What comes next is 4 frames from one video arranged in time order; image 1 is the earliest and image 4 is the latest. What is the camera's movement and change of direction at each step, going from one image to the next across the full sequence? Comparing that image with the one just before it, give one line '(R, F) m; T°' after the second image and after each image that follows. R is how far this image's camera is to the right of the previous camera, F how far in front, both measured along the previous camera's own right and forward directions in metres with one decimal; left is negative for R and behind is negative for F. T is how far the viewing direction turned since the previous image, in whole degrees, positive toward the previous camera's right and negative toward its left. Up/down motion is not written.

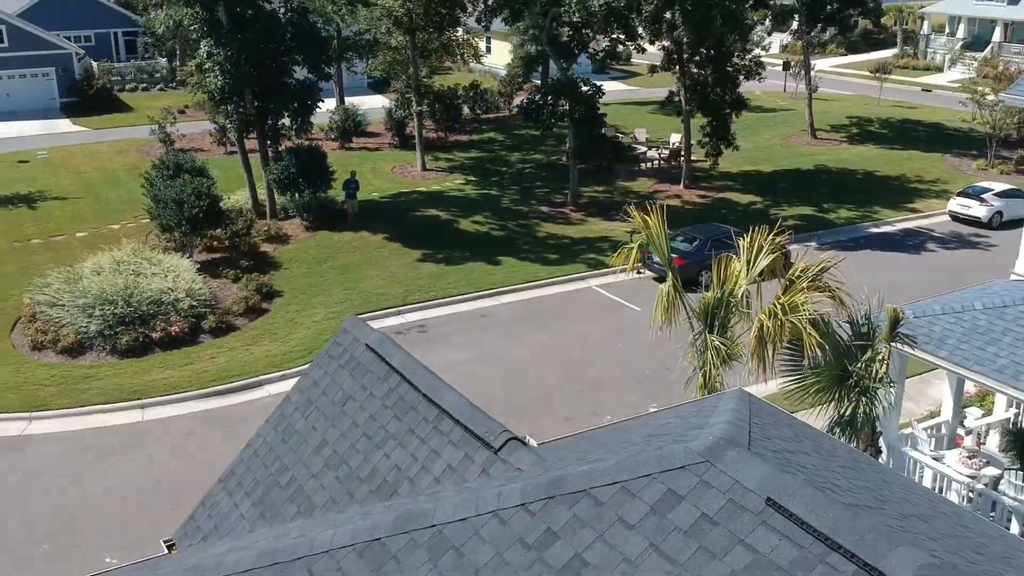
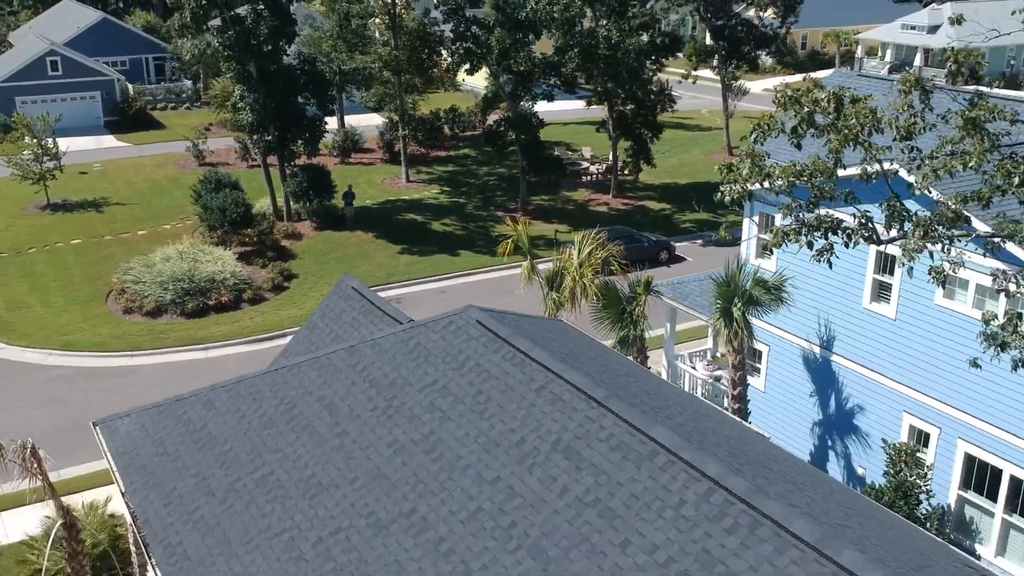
(+1.0, -7.6) m; 0°
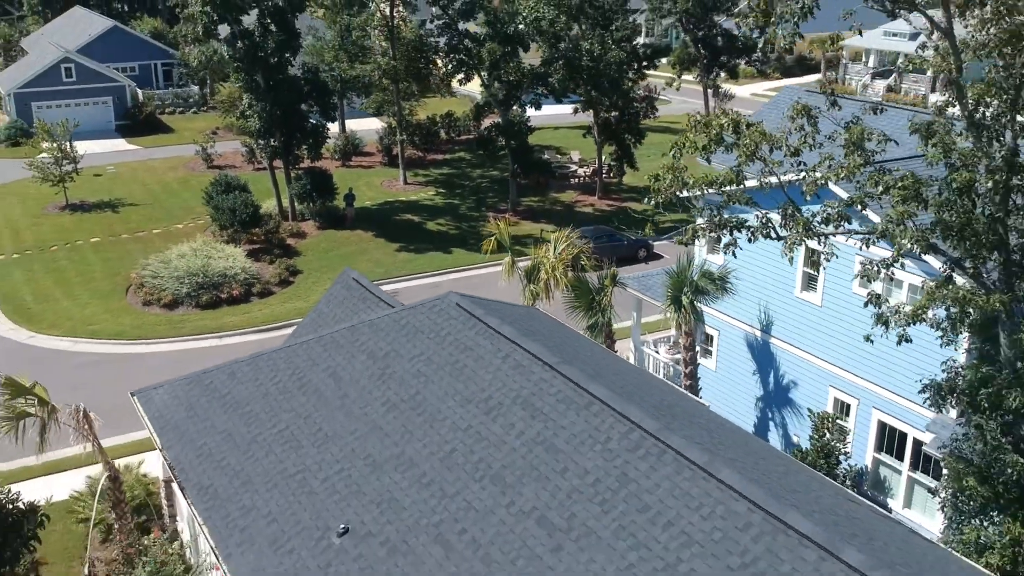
(+0.3, -2.3) m; 0°
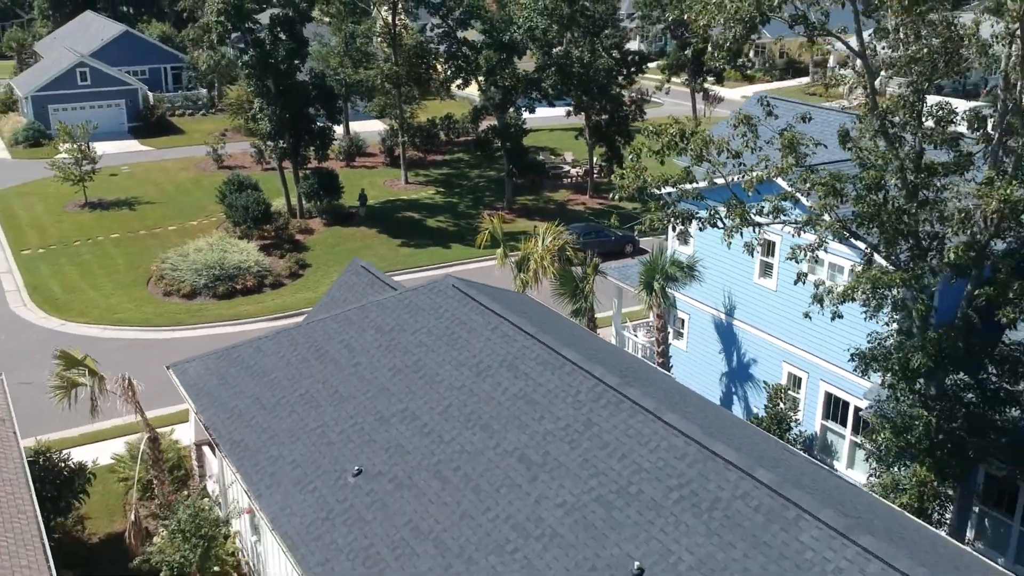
(+0.1, -2.1) m; 0°
